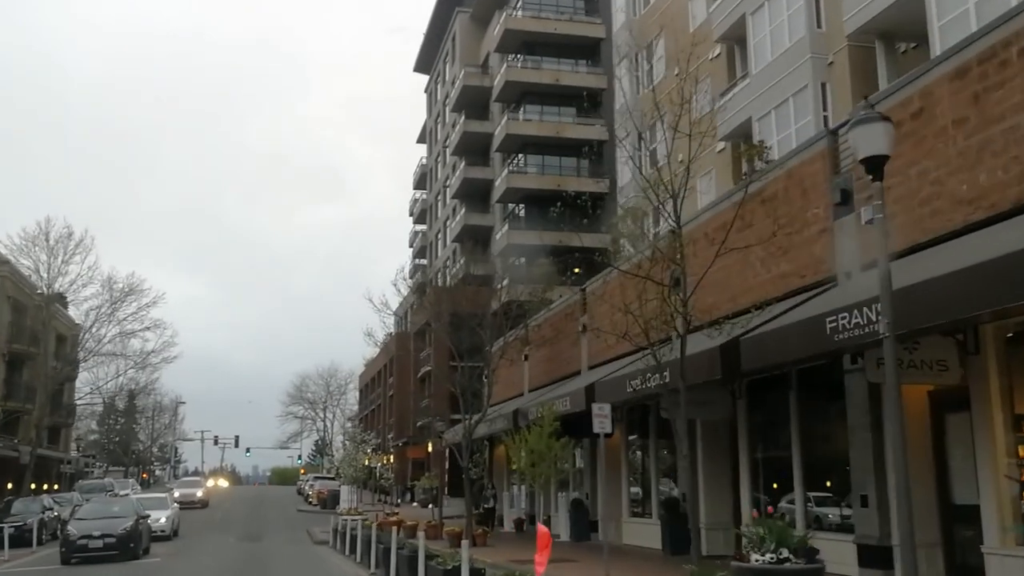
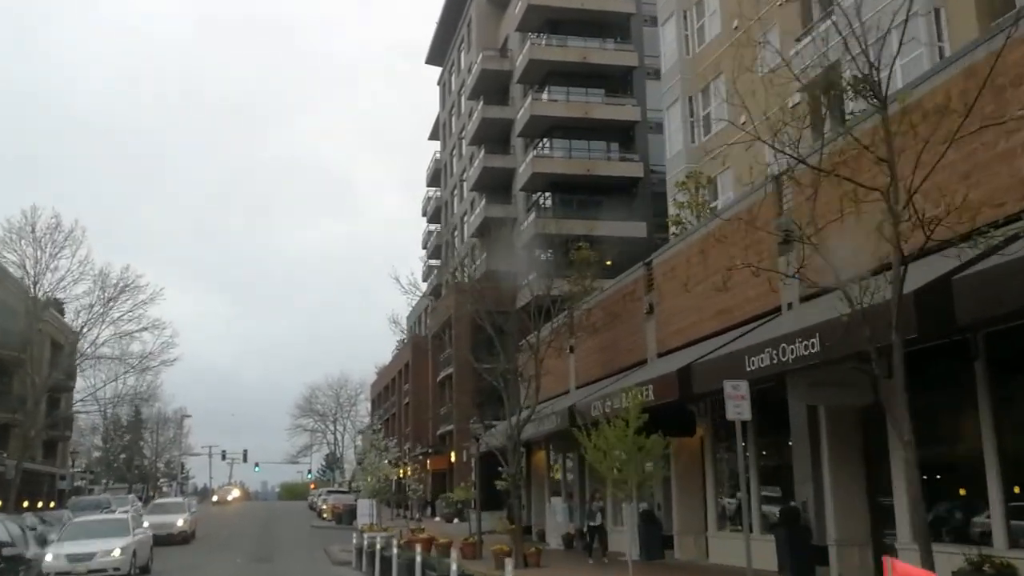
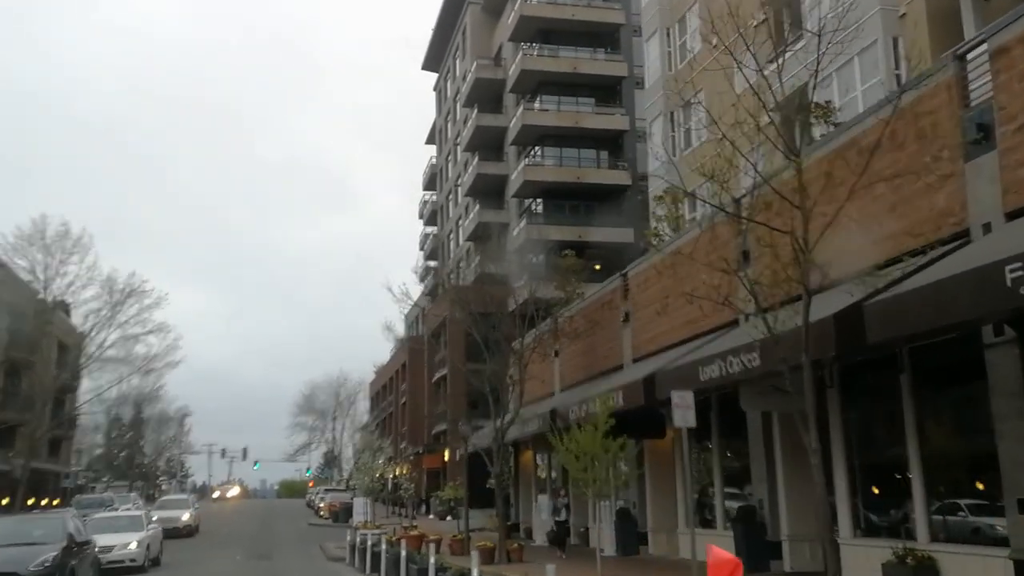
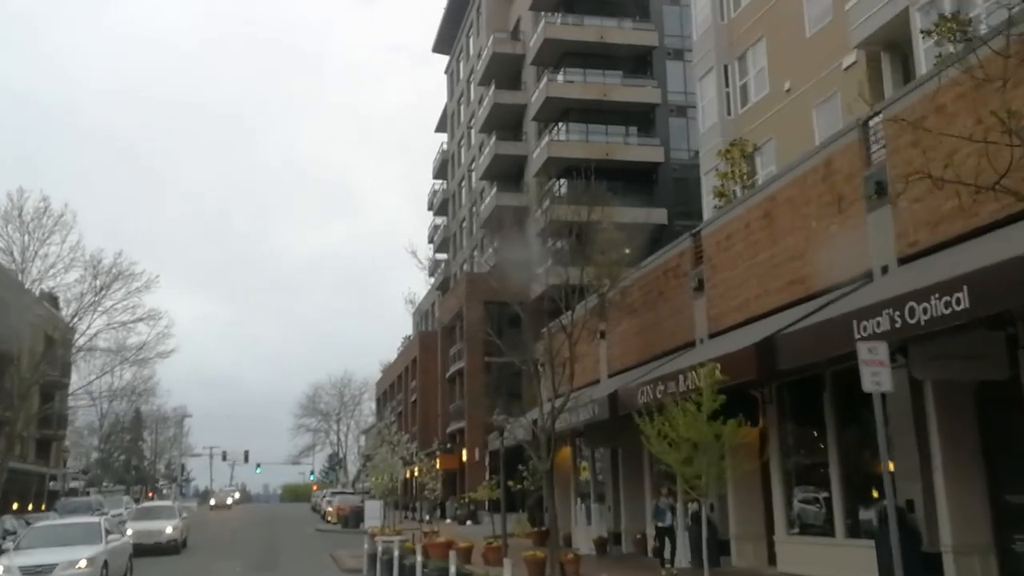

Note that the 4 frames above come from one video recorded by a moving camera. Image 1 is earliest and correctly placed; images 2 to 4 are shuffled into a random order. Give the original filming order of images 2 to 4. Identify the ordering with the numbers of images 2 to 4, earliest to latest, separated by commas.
3, 2, 4
